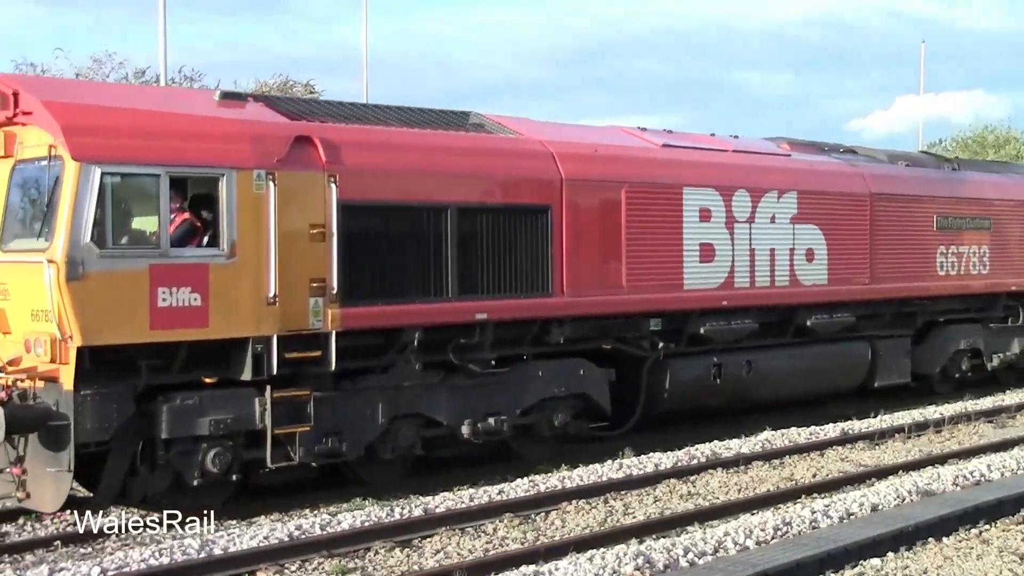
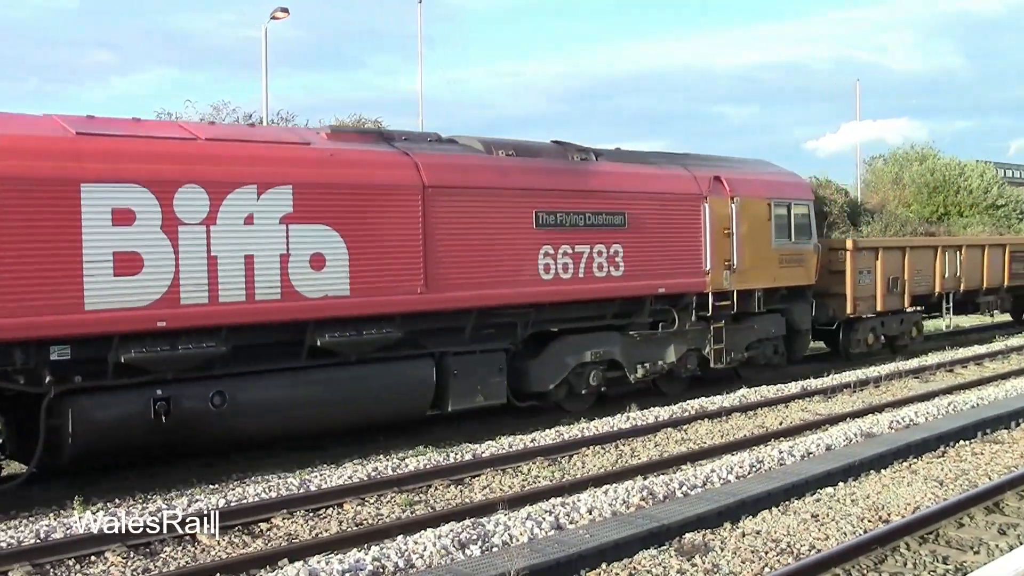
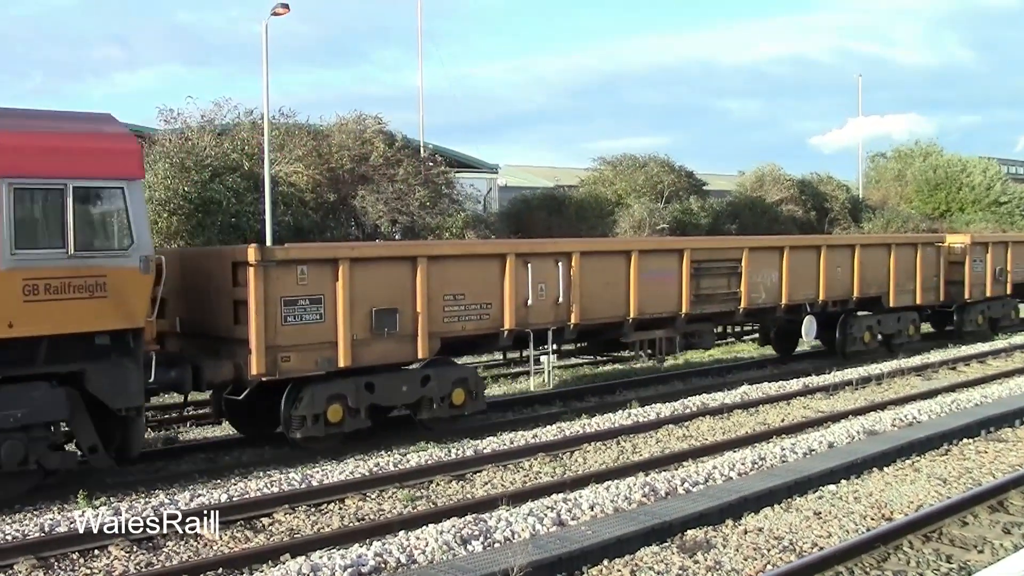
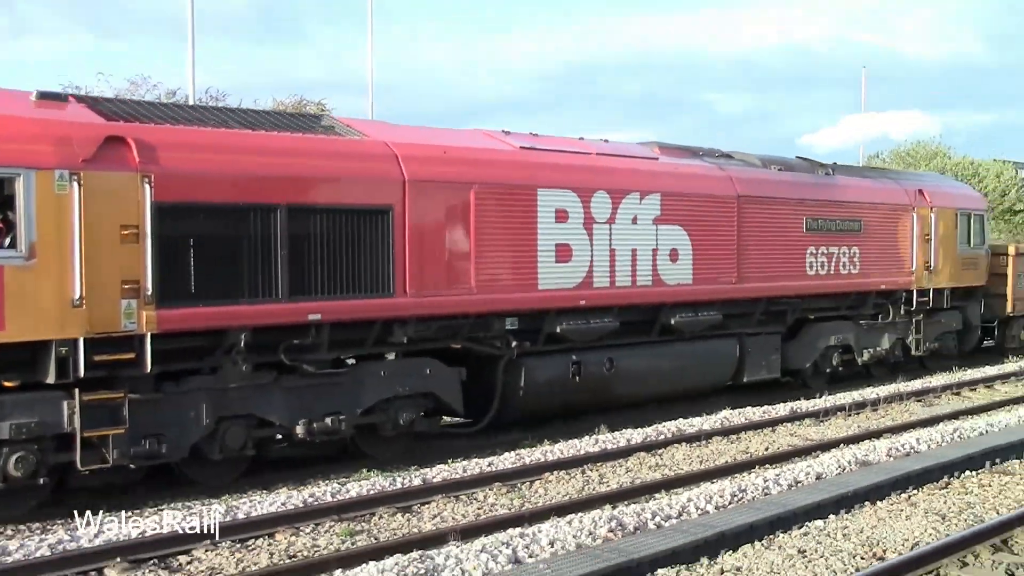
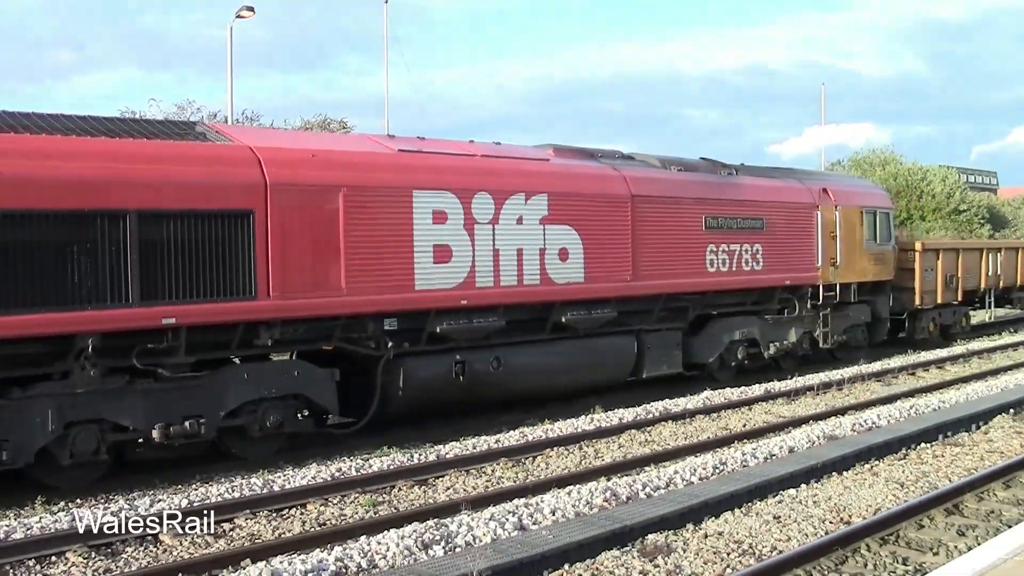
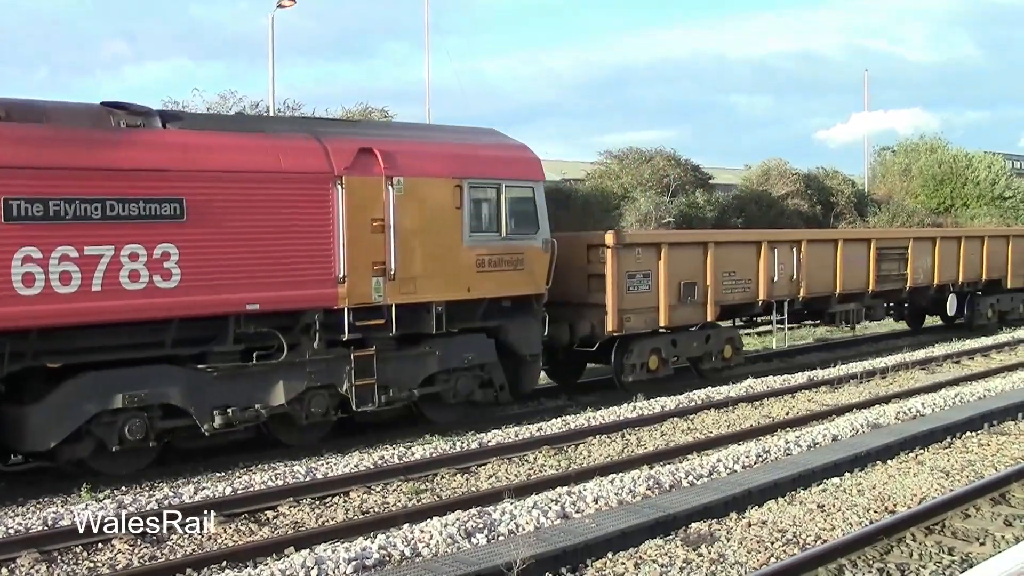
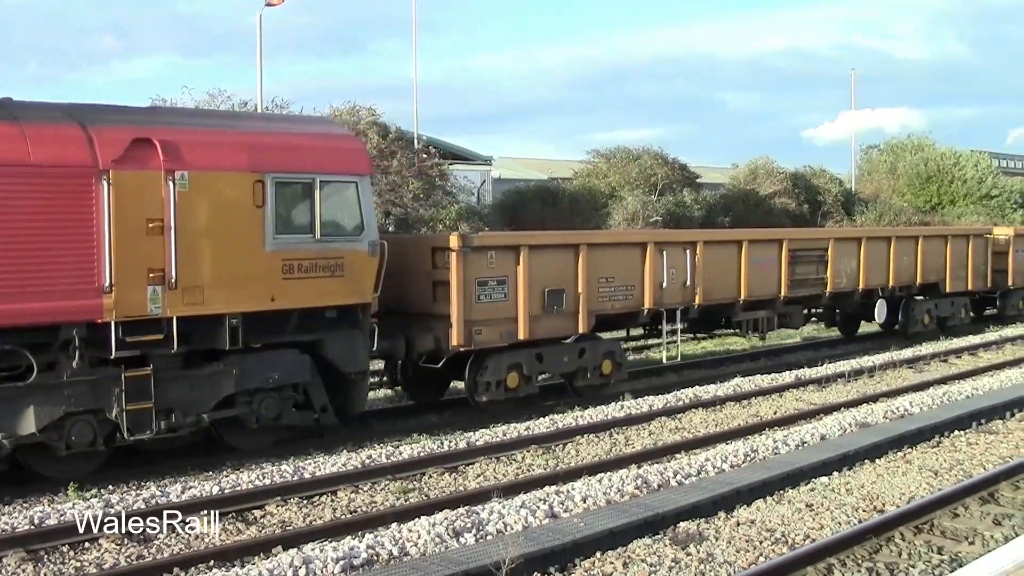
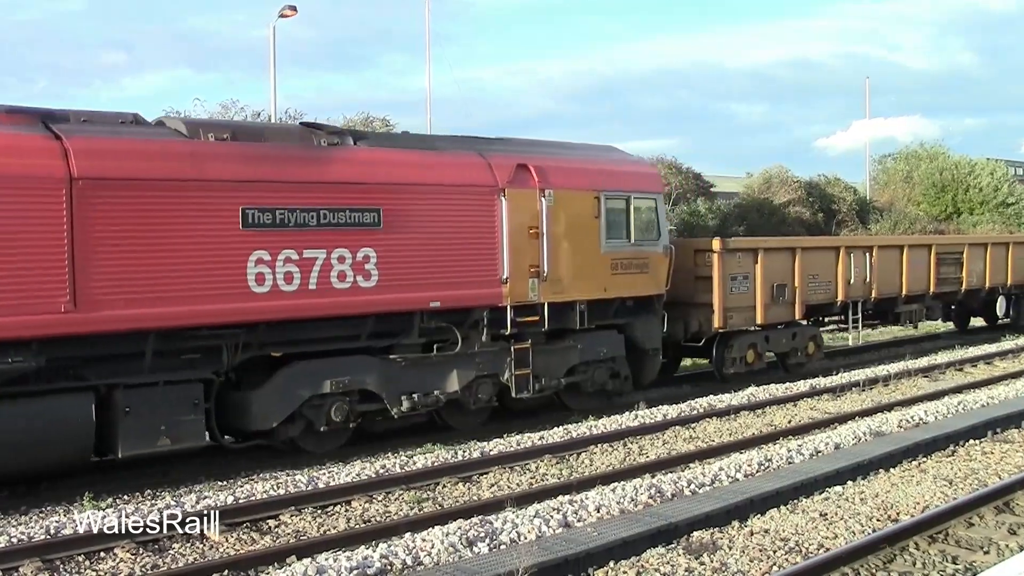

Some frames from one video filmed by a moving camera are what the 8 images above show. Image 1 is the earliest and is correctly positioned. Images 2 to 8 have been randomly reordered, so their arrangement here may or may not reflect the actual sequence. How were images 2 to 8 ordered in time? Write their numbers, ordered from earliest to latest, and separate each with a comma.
4, 5, 2, 8, 6, 7, 3
